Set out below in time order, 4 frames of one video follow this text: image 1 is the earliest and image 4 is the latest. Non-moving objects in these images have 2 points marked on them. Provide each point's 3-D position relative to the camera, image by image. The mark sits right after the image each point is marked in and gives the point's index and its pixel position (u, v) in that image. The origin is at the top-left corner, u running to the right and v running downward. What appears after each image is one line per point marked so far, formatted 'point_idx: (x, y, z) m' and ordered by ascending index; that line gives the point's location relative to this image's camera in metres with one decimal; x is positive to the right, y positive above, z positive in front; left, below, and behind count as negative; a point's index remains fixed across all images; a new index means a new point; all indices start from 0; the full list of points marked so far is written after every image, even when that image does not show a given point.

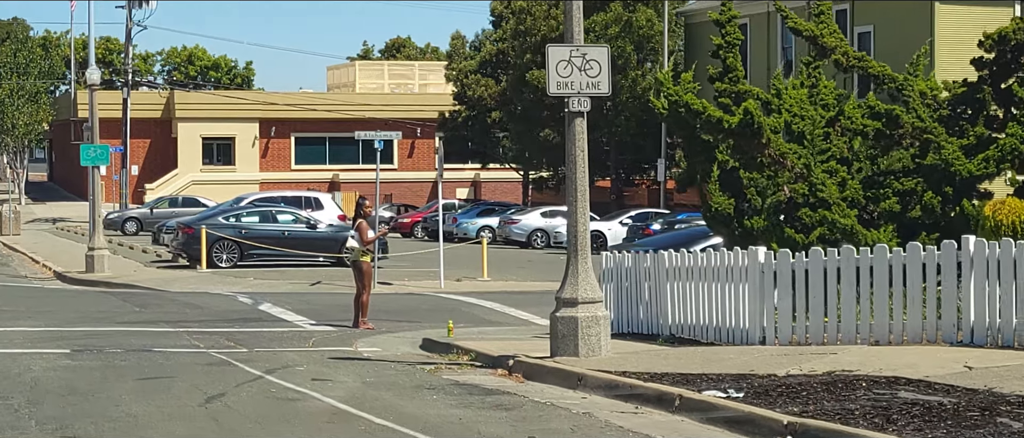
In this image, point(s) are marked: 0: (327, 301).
0: (-1.9, -0.8, +19.5) m
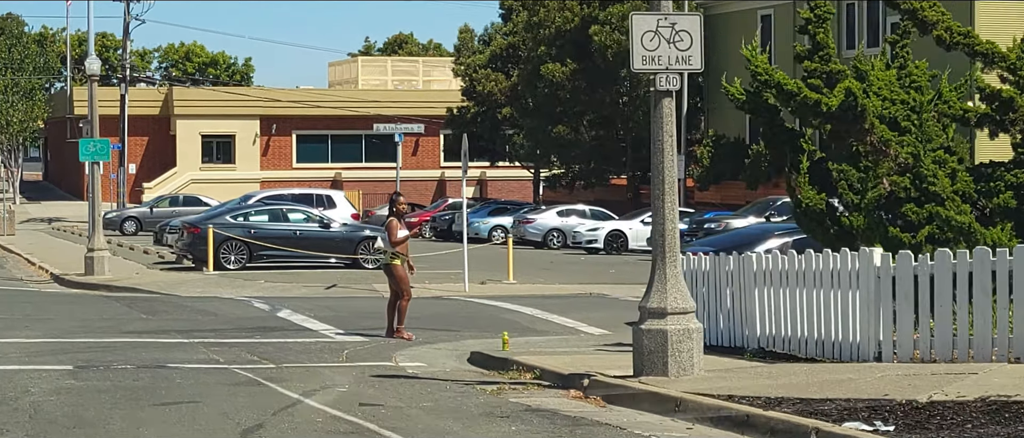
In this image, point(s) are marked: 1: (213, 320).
0: (-1.6, -0.8, +17.9) m
1: (-2.4, -0.8, +15.2) m
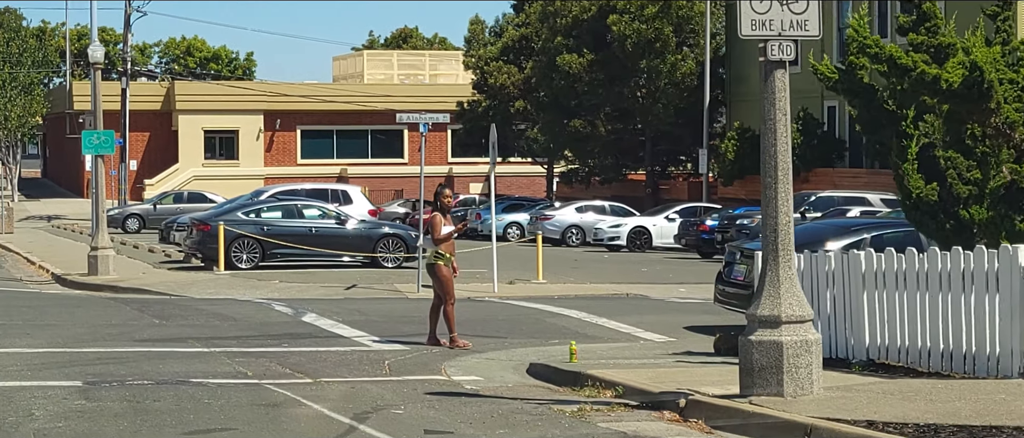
0: (-1.2, -0.8, +16.6) m
1: (-2.1, -0.8, +13.8) m
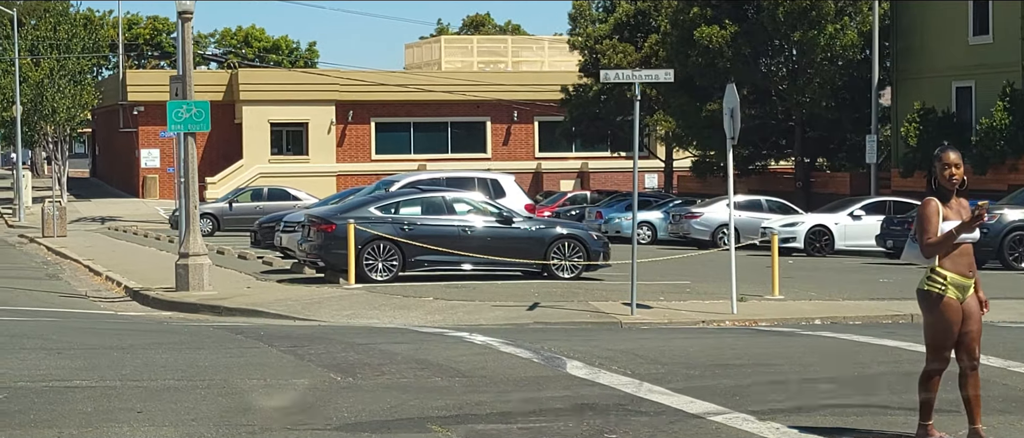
0: (+0.8, -0.7, +11.0) m
1: (-0.2, -0.8, +8.2) m
